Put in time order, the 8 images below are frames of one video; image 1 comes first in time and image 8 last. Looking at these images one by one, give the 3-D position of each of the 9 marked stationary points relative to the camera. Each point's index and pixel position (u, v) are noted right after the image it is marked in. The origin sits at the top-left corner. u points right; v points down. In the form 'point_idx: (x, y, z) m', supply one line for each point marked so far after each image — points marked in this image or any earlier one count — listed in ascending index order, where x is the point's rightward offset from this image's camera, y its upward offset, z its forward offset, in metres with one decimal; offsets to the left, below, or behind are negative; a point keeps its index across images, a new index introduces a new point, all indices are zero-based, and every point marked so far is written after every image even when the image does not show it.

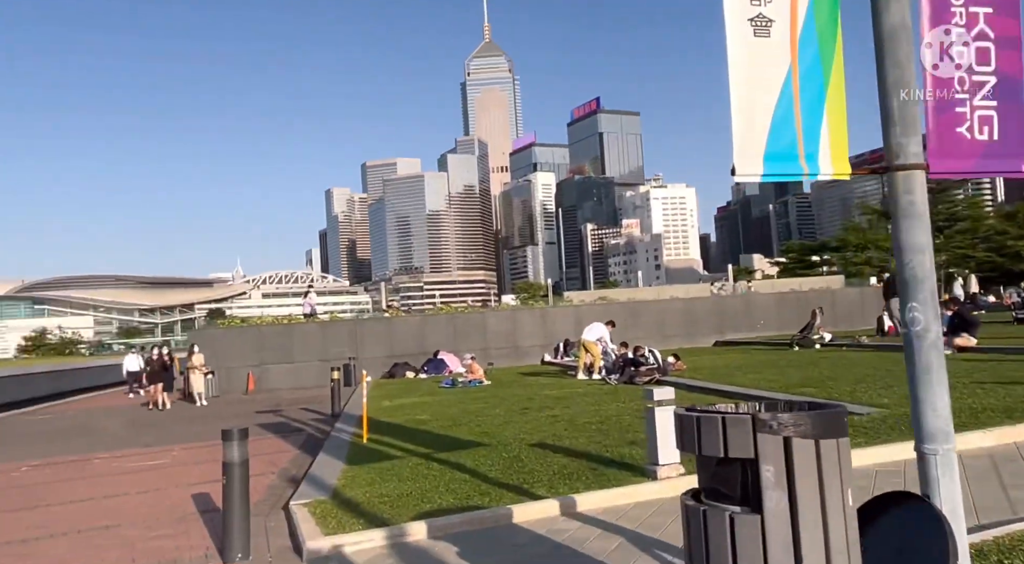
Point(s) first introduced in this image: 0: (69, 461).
0: (-8.0, -3.3, +12.8) m
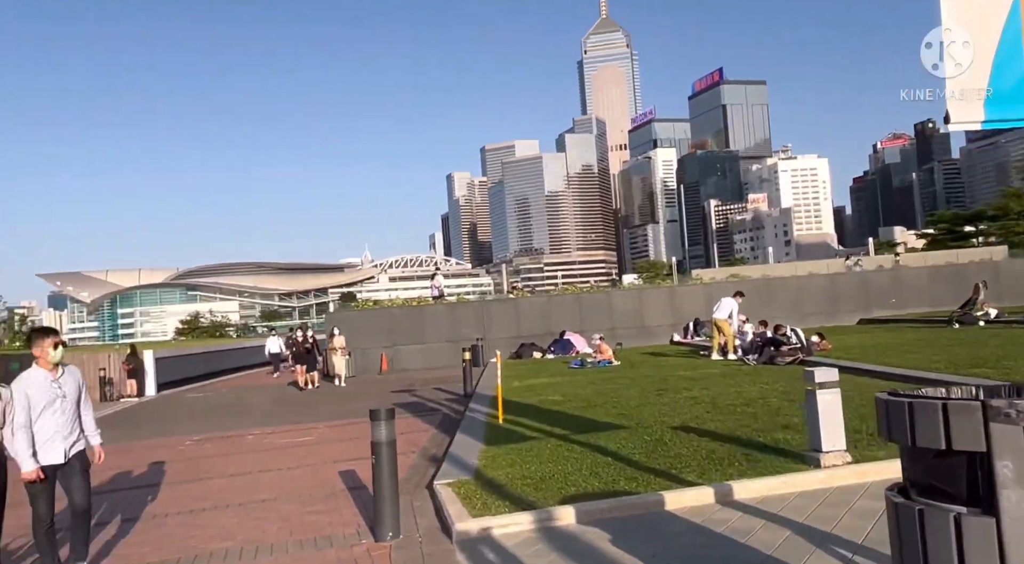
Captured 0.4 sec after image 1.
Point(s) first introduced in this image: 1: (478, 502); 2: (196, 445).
0: (-5.5, -3.0, +13.7) m
1: (-0.3, -2.1, +6.7) m
2: (-5.8, -3.0, +13.1) m
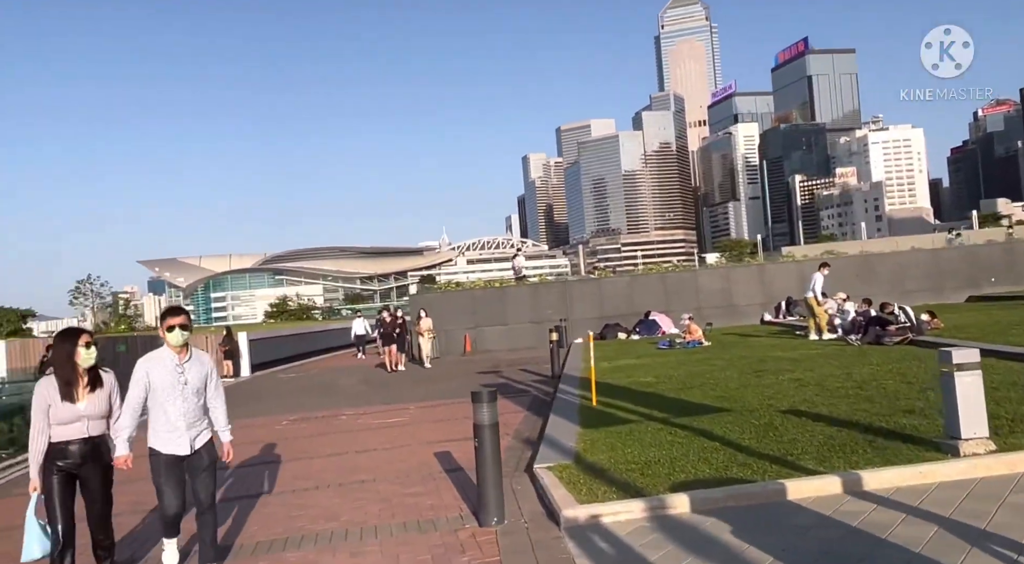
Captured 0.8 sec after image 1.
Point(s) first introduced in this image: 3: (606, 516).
0: (-3.7, -2.6, +14.0) m
1: (+0.6, -1.9, +6.5) m
2: (-4.1, -2.7, +13.4) m
3: (+0.7, -1.9, +5.7) m
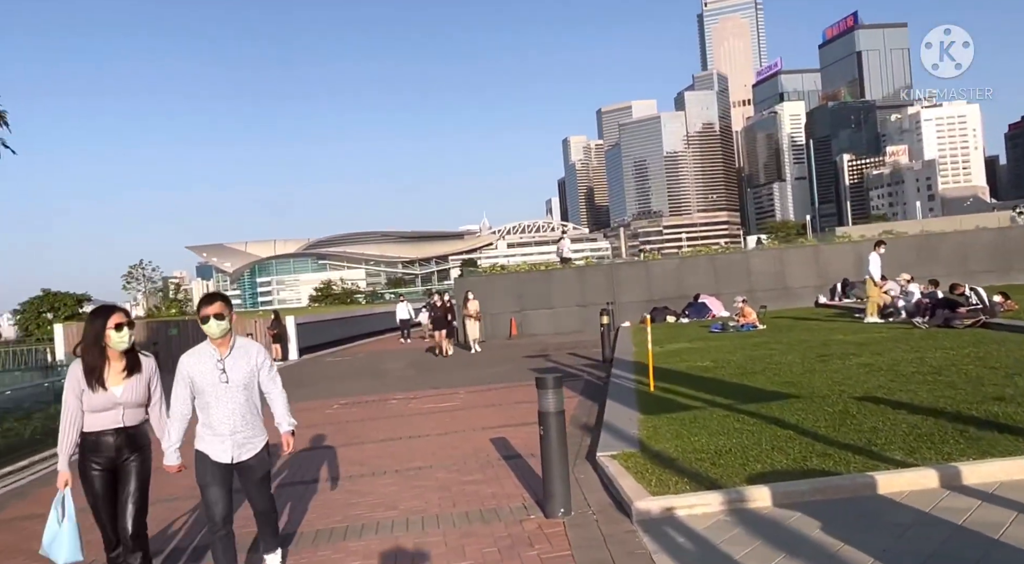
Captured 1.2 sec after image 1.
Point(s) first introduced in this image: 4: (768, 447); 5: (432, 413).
0: (-2.7, -2.3, +13.9) m
1: (+1.2, -1.7, +6.2) m
2: (-3.1, -2.4, +13.3) m
3: (+1.3, -1.7, +5.3) m
4: (+2.4, -1.6, +6.8) m
5: (-1.3, -2.2, +11.8) m
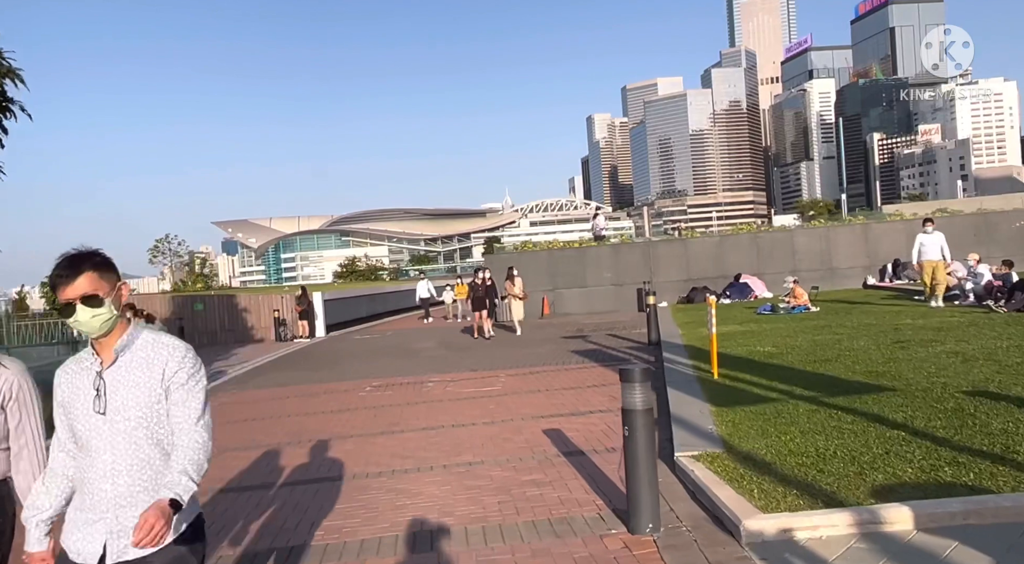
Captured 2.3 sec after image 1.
0: (-2.0, -1.8, +13.1) m
1: (+1.8, -1.5, +5.2) m
2: (-2.4, -1.9, +12.6) m
3: (+1.8, -1.5, +4.4) m
4: (+3.0, -1.4, +5.8) m
5: (-0.6, -1.8, +11.0) m
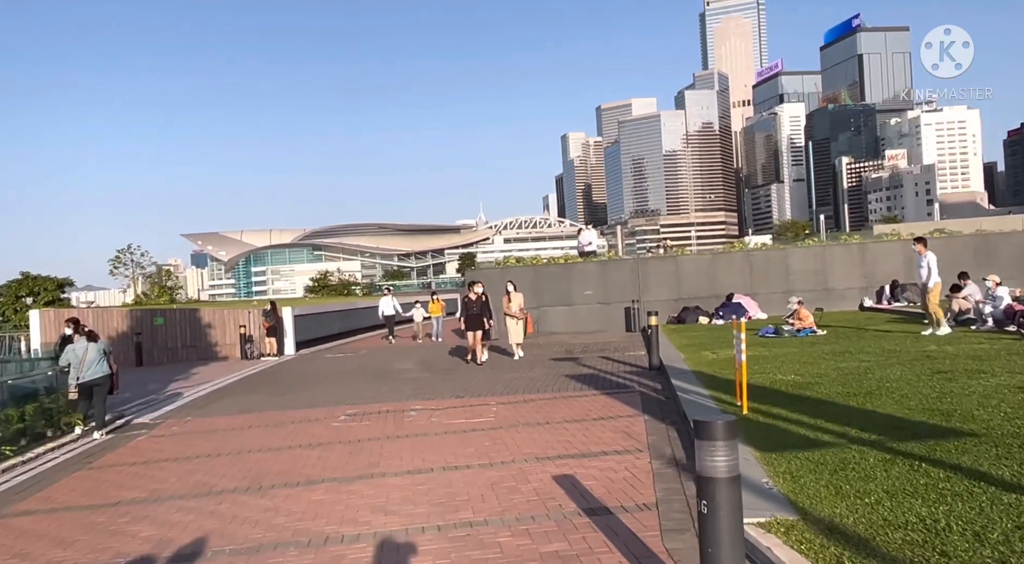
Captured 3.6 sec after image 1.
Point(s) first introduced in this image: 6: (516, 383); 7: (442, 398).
0: (-2.1, -2.1, +11.7) m
1: (+1.9, -1.6, +3.9) m
2: (-2.5, -2.2, +11.1) m
3: (+2.0, -1.7, +3.1) m
4: (+3.2, -1.5, +4.5) m
5: (-0.7, -2.0, +9.6) m
6: (0.0, -2.0, +14.1) m
7: (-1.3, -2.0, +12.5) m
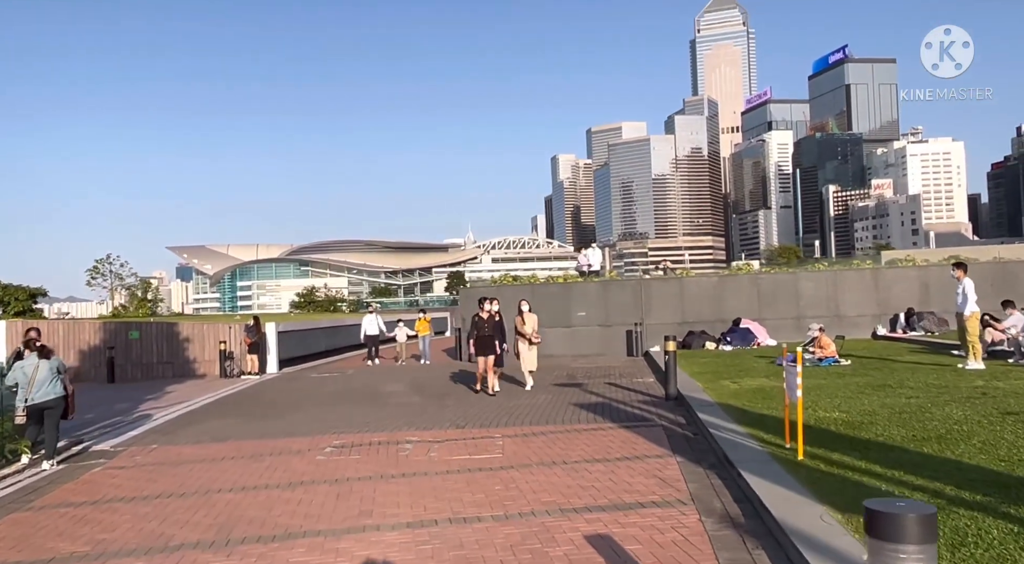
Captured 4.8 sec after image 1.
0: (-2.0, -2.3, +10.3) m
1: (+2.2, -1.7, +2.7) m
2: (-2.4, -2.4, +9.8) m
3: (+2.3, -1.7, +1.9) m
4: (+3.4, -1.7, +3.3) m
5: (-0.5, -2.2, +8.3) m
6: (+0.1, -2.4, +12.8) m
7: (-1.2, -2.3, +11.2) m
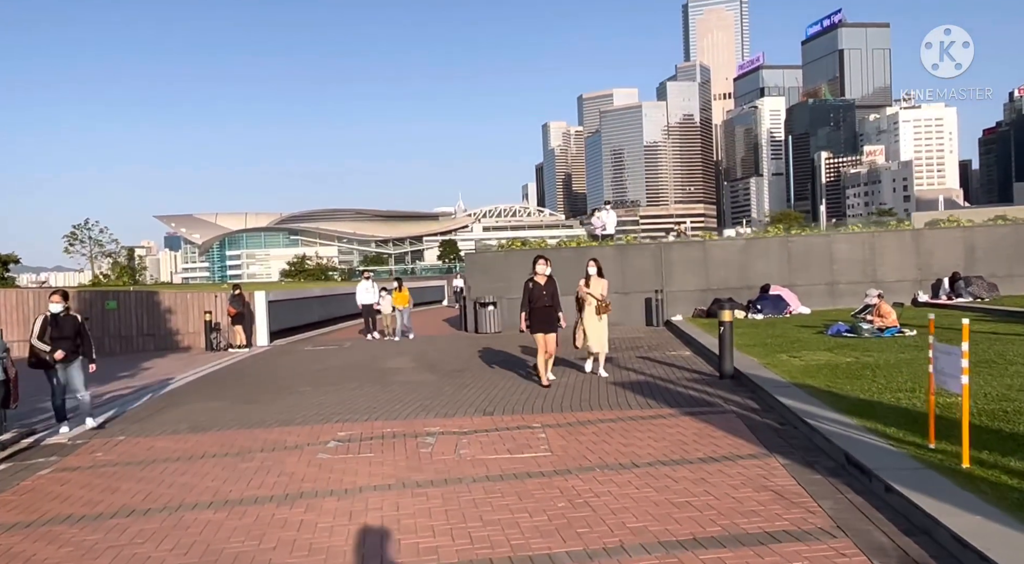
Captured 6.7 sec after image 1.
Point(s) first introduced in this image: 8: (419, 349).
0: (-1.5, -1.8, +8.5) m
1: (+2.8, -1.6, +0.9) m
2: (-1.8, -1.9, +7.9) m
3: (+2.9, -1.6, +0.1) m
4: (+4.0, -1.5, +1.6) m
5: (0.0, -1.8, +6.5) m
6: (+0.6, -1.7, +11.0) m
7: (-0.7, -1.8, +9.4) m
8: (-2.3, -1.7, +17.5) m
